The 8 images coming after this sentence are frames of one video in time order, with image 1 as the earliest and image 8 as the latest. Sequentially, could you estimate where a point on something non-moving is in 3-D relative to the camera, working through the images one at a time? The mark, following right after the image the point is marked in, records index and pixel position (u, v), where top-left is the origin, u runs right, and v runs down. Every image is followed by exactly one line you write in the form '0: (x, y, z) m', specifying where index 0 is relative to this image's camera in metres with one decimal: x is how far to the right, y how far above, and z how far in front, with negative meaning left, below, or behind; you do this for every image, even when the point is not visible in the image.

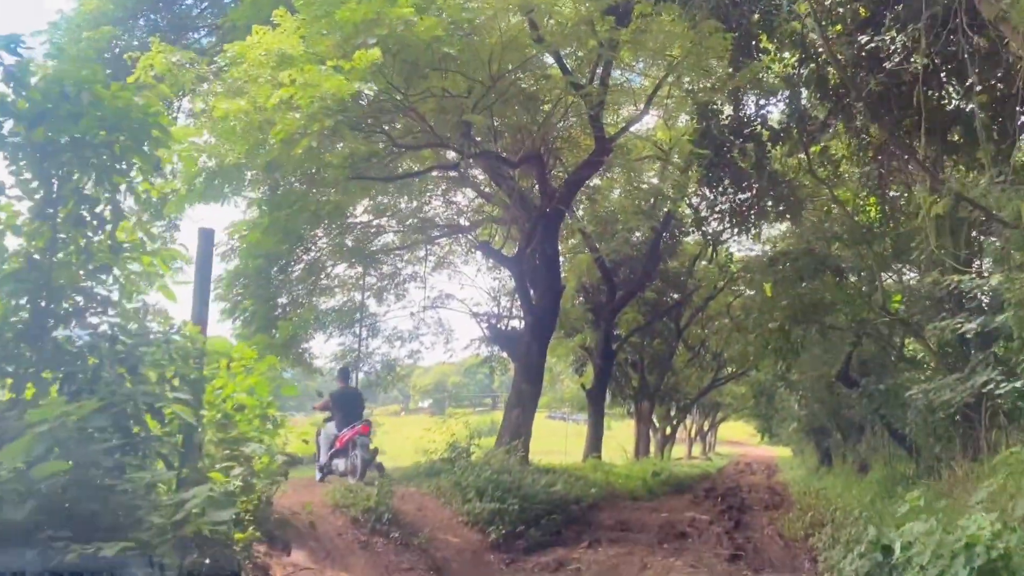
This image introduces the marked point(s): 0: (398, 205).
0: (-1.7, +1.2, +13.1) m
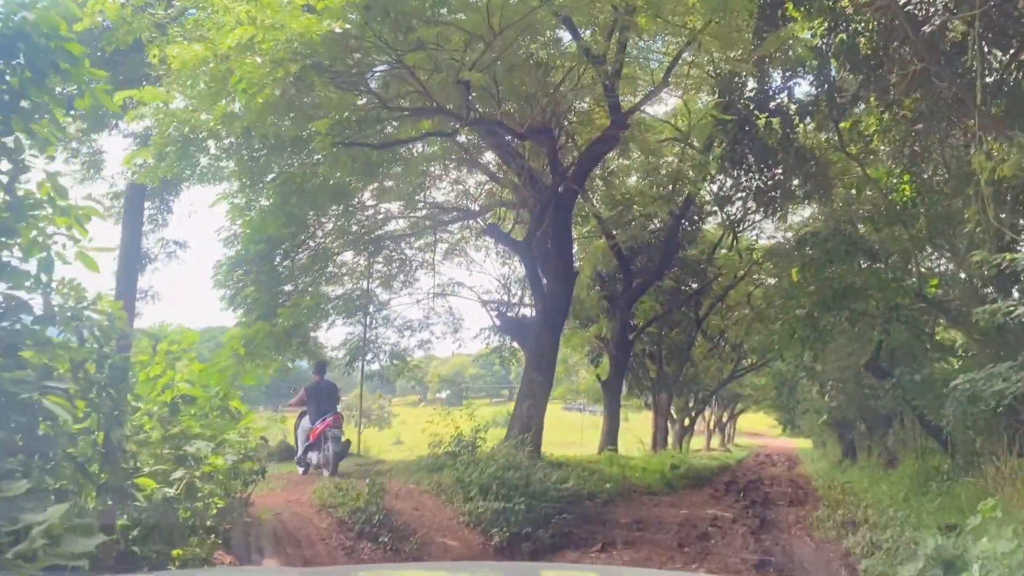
0: (-1.5, +1.4, +12.6) m
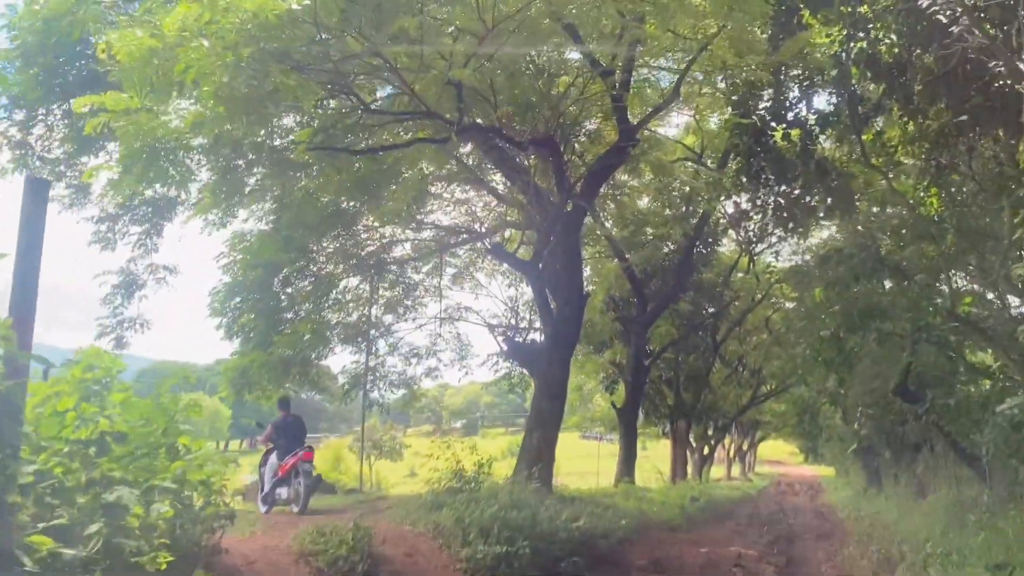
0: (-1.4, +1.0, +12.2) m
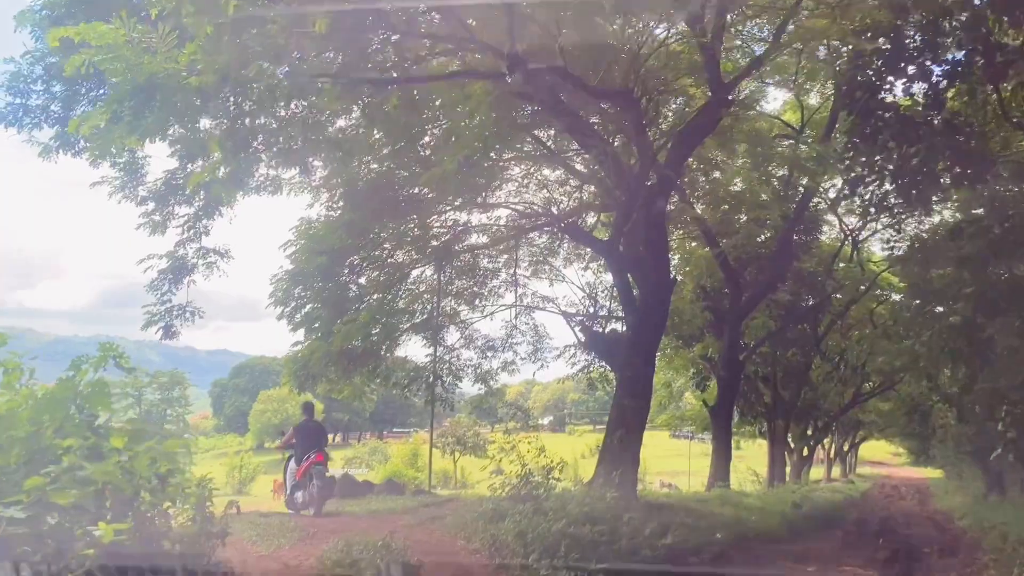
0: (-0.4, +1.2, +11.4) m
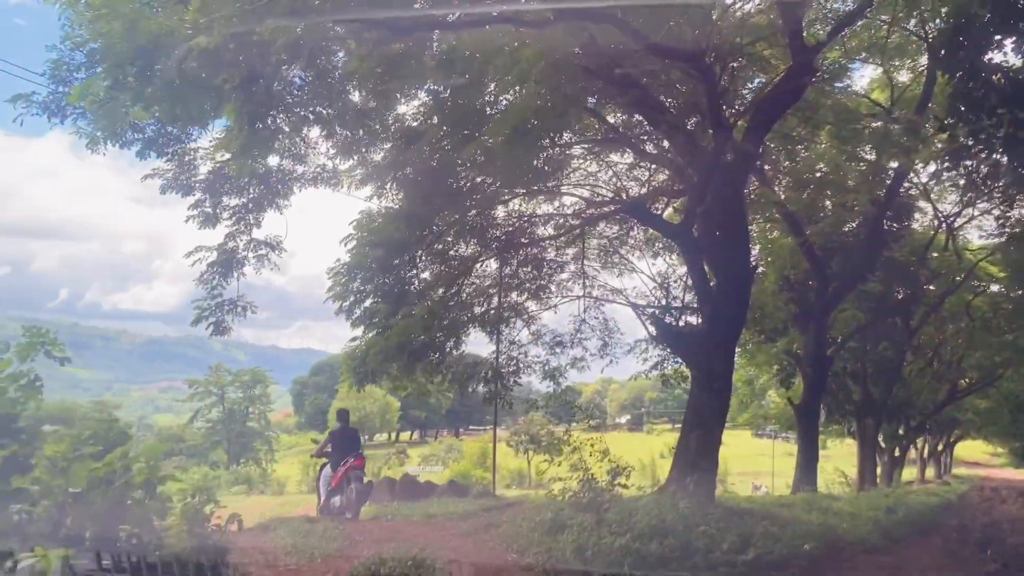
0: (+0.5, +1.3, +10.9) m
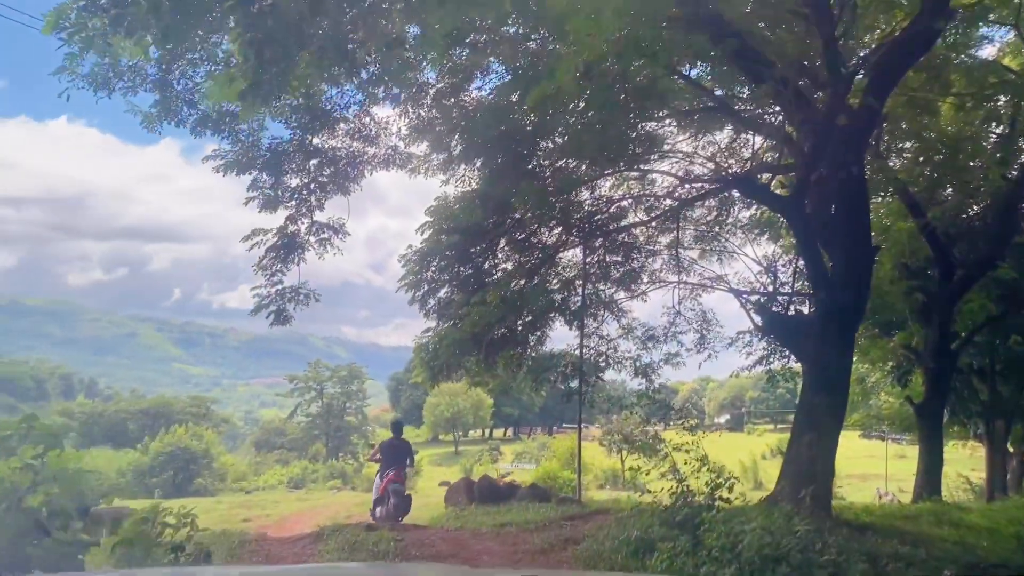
0: (+1.5, +1.4, +10.0) m
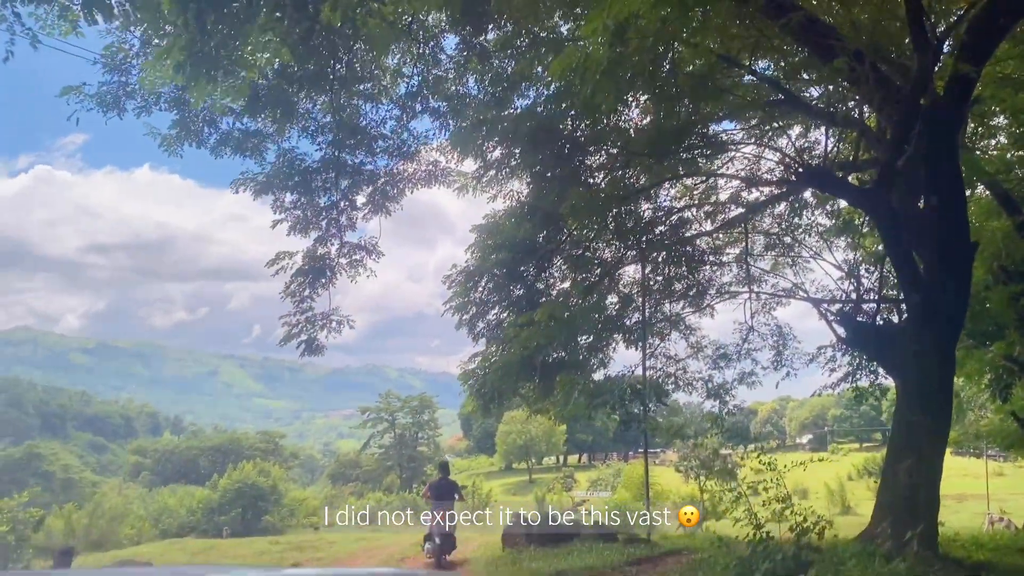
0: (+2.1, +1.2, +9.3) m
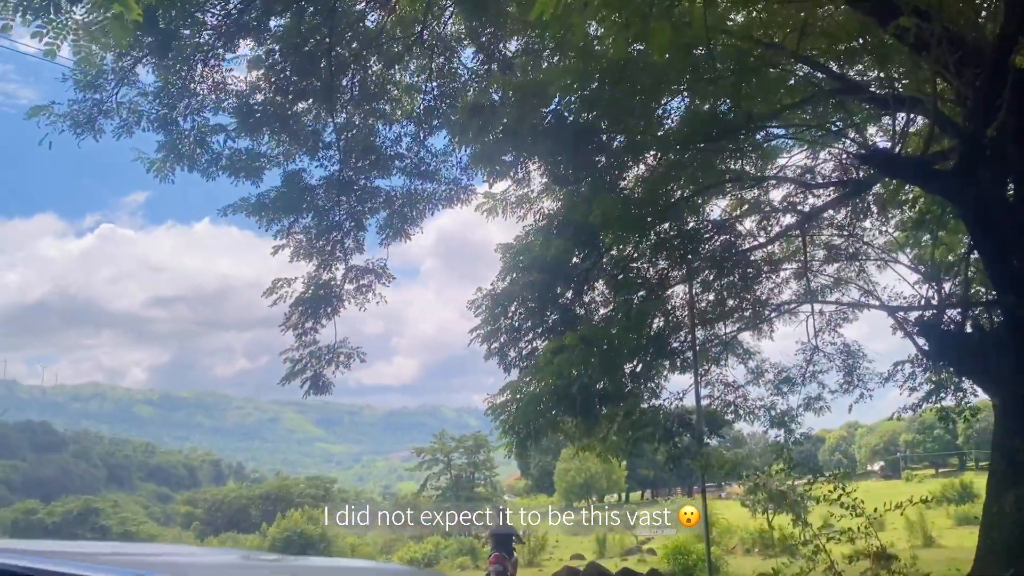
0: (+2.4, +1.1, +8.5) m
